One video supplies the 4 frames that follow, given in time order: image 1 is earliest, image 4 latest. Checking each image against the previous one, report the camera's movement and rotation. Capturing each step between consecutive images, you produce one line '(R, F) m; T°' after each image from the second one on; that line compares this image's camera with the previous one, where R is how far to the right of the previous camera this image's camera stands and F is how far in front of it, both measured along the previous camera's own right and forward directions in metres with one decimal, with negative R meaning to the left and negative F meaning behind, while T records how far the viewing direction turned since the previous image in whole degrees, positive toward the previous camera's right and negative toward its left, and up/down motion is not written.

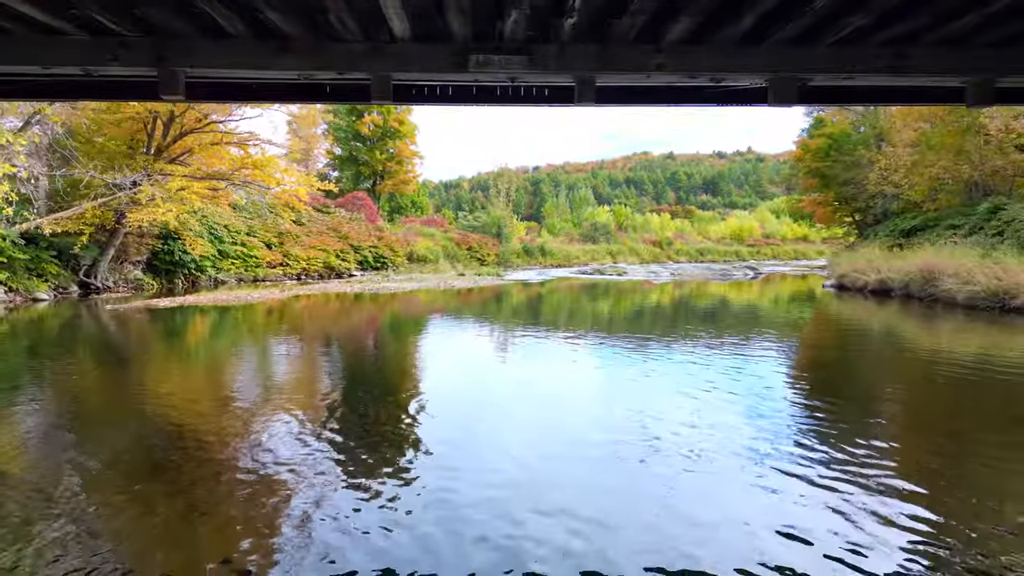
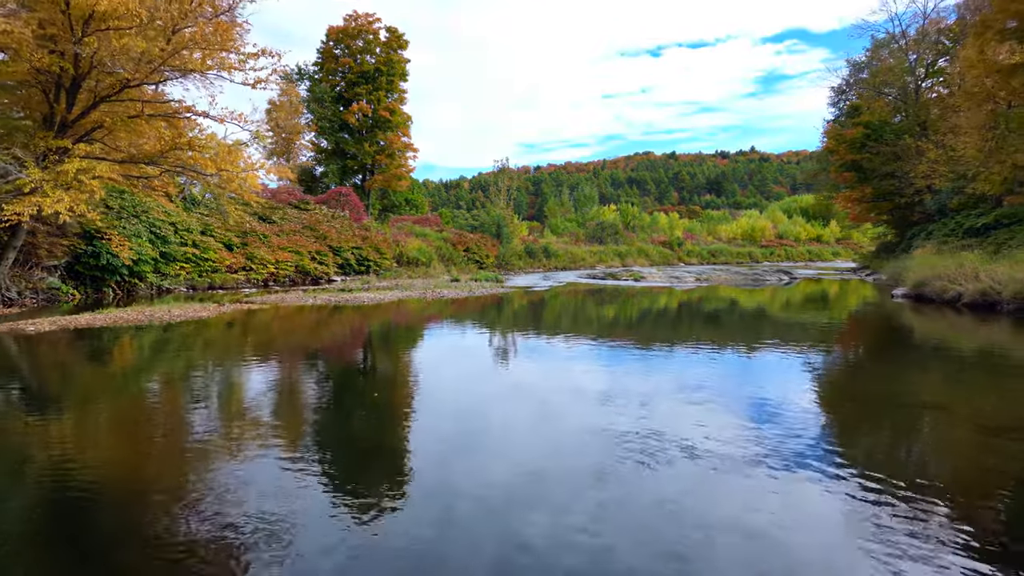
(0.0, +1.1) m; 0°
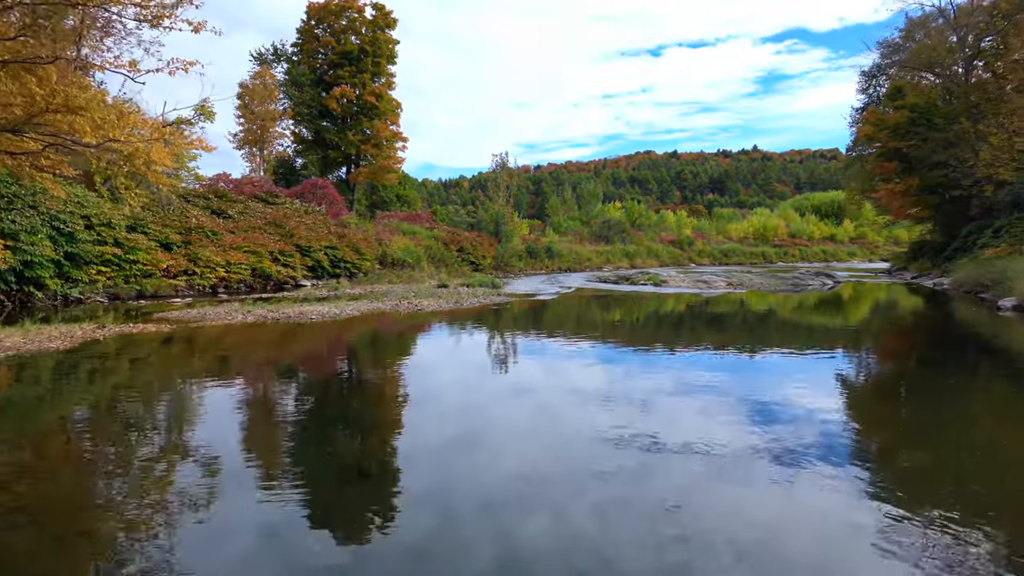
(0.0, +1.2) m; 0°
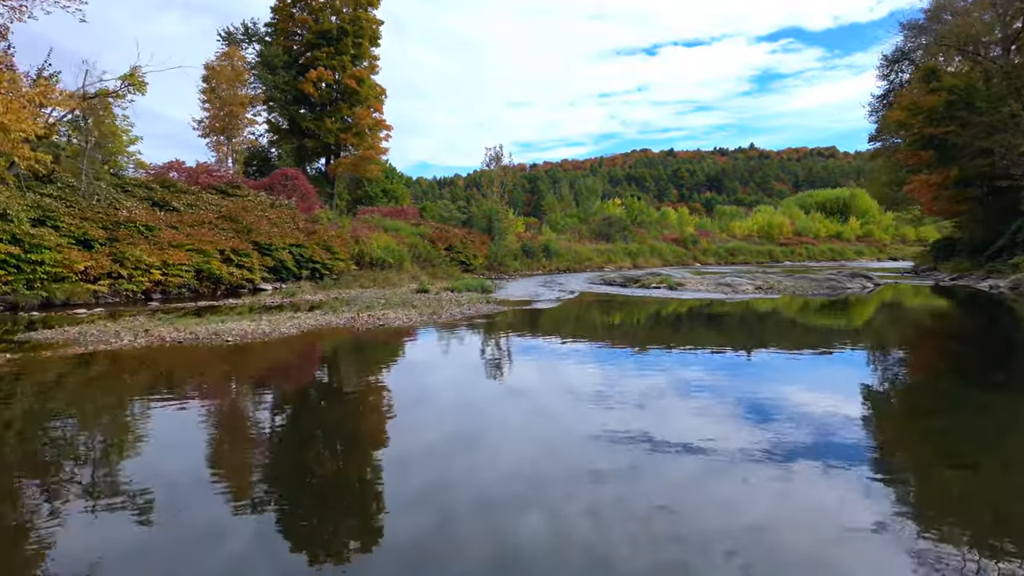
(0.0, +0.9) m; 0°
